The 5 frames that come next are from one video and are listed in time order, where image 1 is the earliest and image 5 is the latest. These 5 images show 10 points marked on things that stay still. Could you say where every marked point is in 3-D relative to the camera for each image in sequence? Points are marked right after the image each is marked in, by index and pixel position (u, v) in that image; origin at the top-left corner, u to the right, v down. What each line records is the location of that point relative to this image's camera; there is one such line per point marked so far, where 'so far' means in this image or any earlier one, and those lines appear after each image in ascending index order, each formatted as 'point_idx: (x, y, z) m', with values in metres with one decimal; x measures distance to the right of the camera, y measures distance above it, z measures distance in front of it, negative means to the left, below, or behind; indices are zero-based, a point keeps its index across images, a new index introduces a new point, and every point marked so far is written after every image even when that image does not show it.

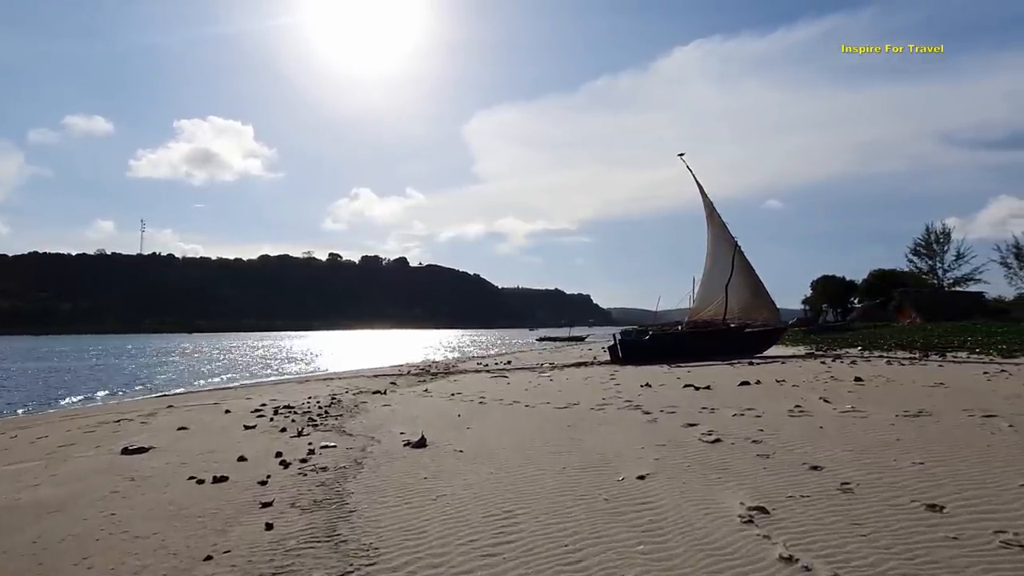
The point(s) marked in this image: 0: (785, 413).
0: (+3.5, -1.6, +9.5) m
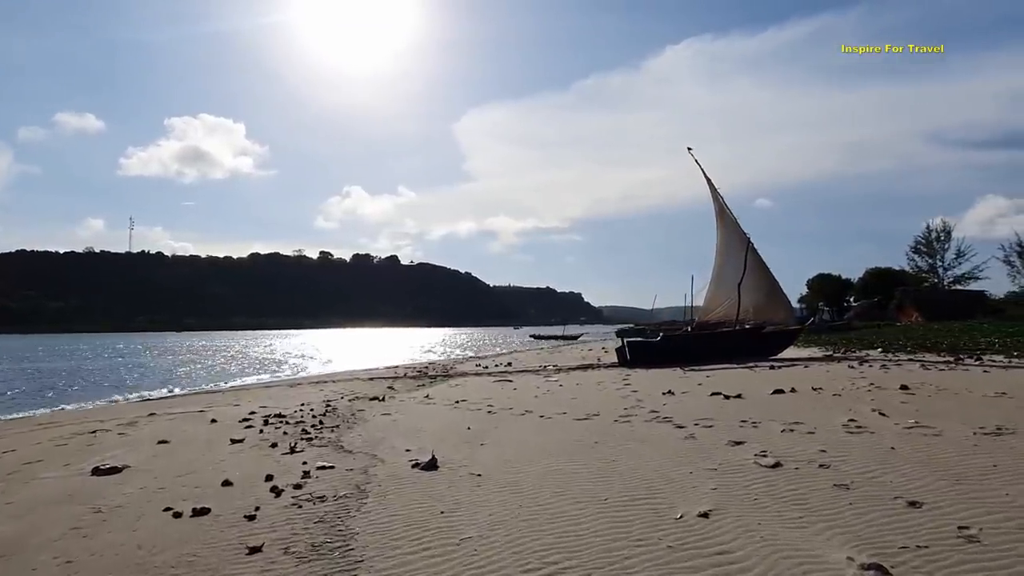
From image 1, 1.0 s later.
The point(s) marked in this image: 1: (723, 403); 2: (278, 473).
0: (+3.8, -1.6, +8.4) m
1: (+3.2, -1.8, +11.2) m
2: (-2.7, -2.1, +8.3) m
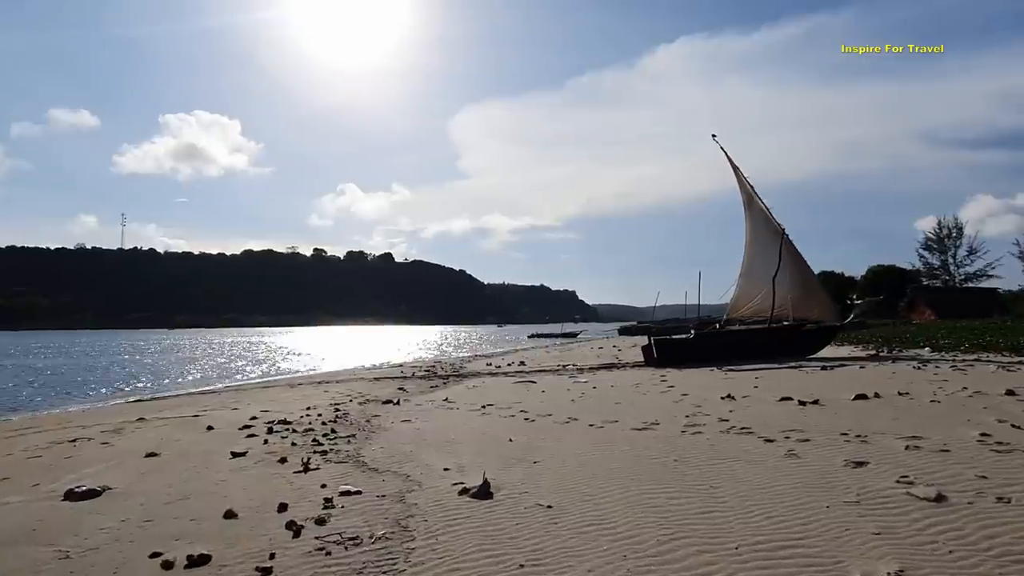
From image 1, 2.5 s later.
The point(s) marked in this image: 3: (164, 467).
0: (+4.4, -1.5, +6.9) m
1: (+3.8, -1.6, +9.7) m
2: (-2.0, -2.0, +6.8) m
3: (-4.3, -2.2, +9.1) m
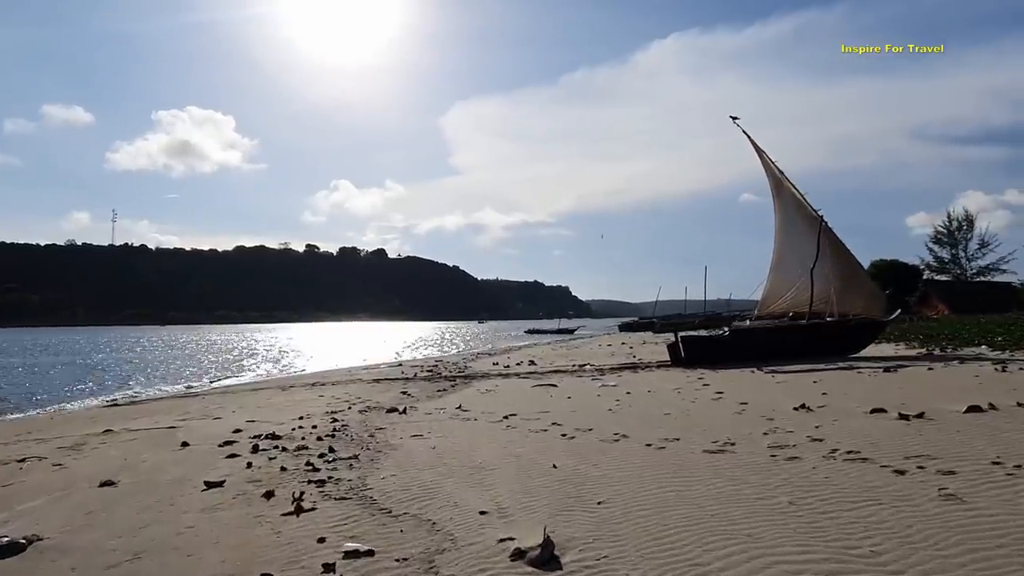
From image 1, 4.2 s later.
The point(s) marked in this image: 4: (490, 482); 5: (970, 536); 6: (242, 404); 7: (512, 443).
0: (+4.9, -1.4, +5.1) m
1: (+4.3, -1.5, +7.9) m
2: (-1.6, -1.9, +4.9) m
3: (-3.9, -2.1, +7.2) m
4: (-0.2, -1.8, +6.9) m
5: (+2.9, -1.6, +4.6) m
6: (-6.1, -2.6, +16.5) m
7: (0.0, -1.9, +8.8) m
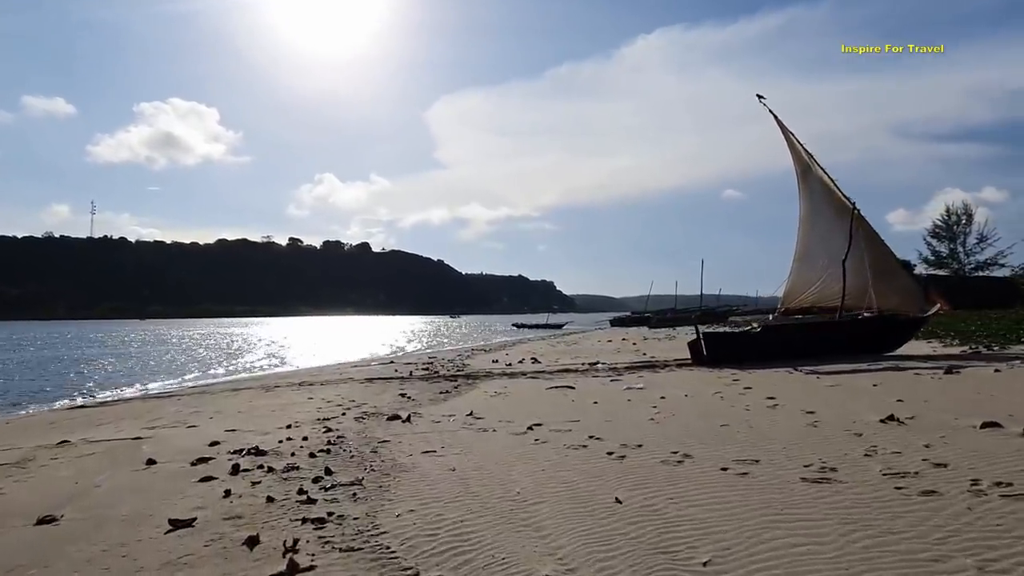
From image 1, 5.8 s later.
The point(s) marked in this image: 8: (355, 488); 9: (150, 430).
0: (+5.4, -1.3, +3.6) m
1: (+4.7, -1.4, +6.4) m
2: (-1.1, -1.8, +3.3) m
3: (-3.5, -2.0, +5.5) m
4: (+0.2, -1.7, +5.3) m
5: (+3.4, -1.5, +3.1) m
6: (-5.9, -2.4, +14.7) m
7: (+0.4, -1.8, +7.2) m
8: (-1.5, -1.9, +6.9) m
9: (-5.9, -2.3, +11.8) m
